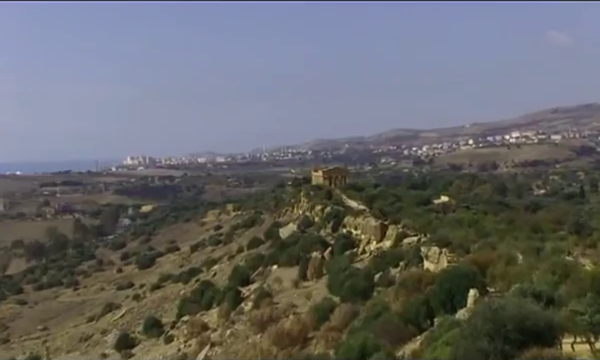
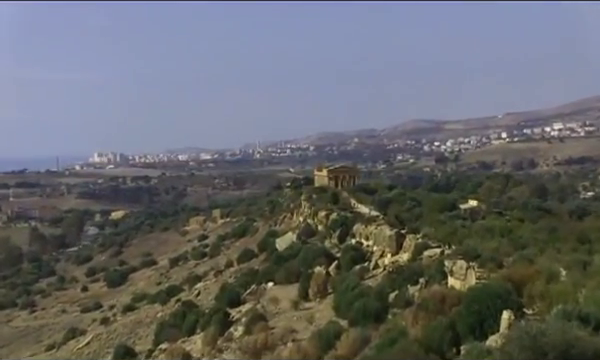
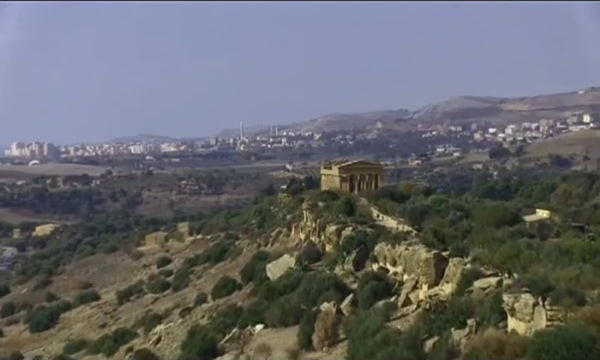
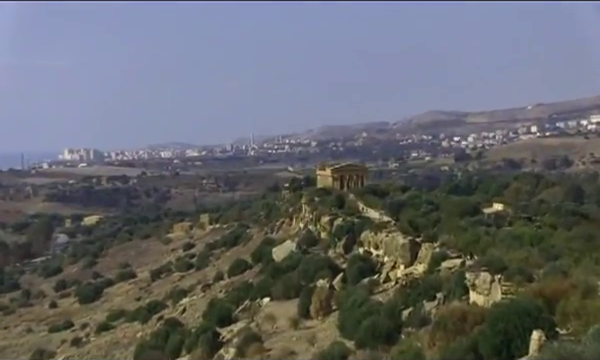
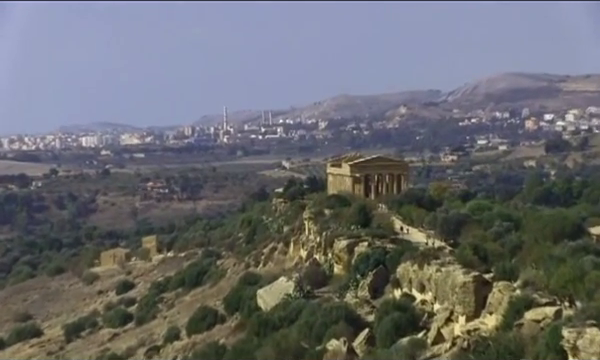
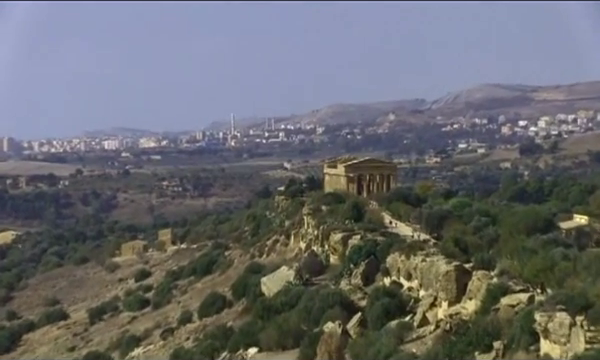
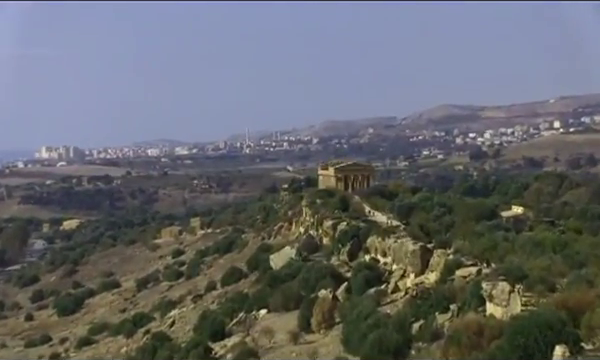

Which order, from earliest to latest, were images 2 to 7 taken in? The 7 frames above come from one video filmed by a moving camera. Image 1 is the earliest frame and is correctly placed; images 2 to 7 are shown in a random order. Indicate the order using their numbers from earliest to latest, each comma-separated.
2, 4, 7, 3, 6, 5
